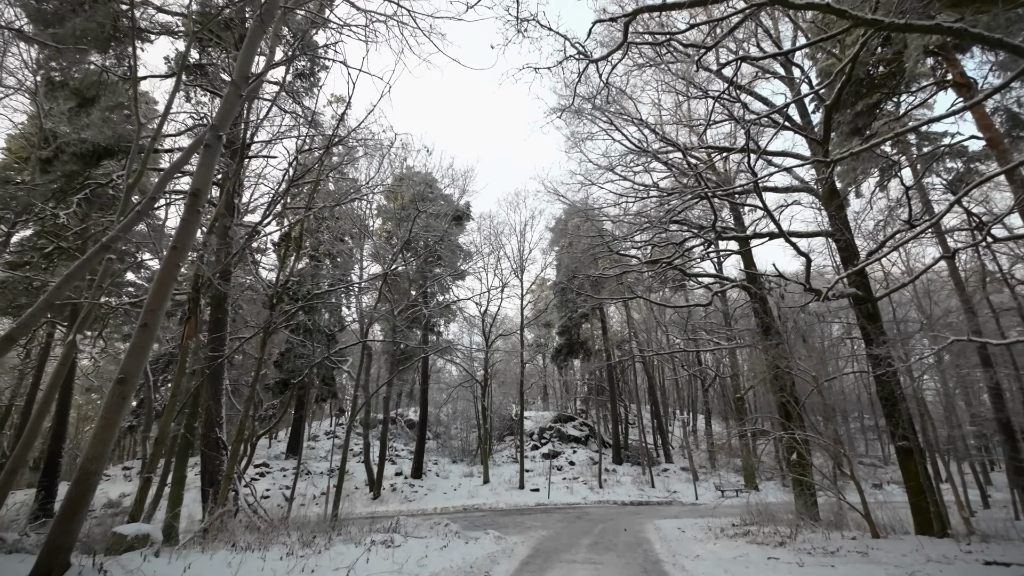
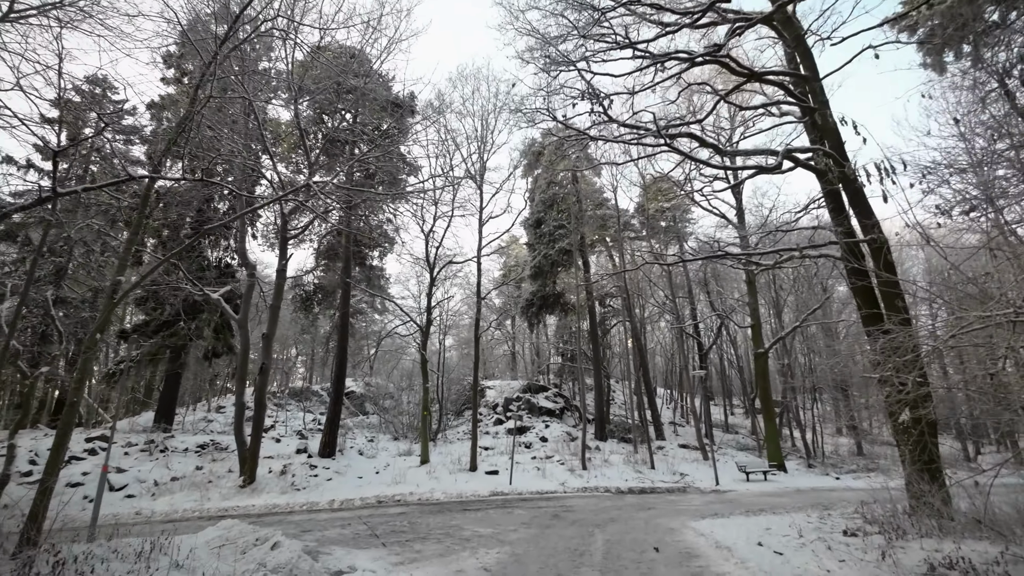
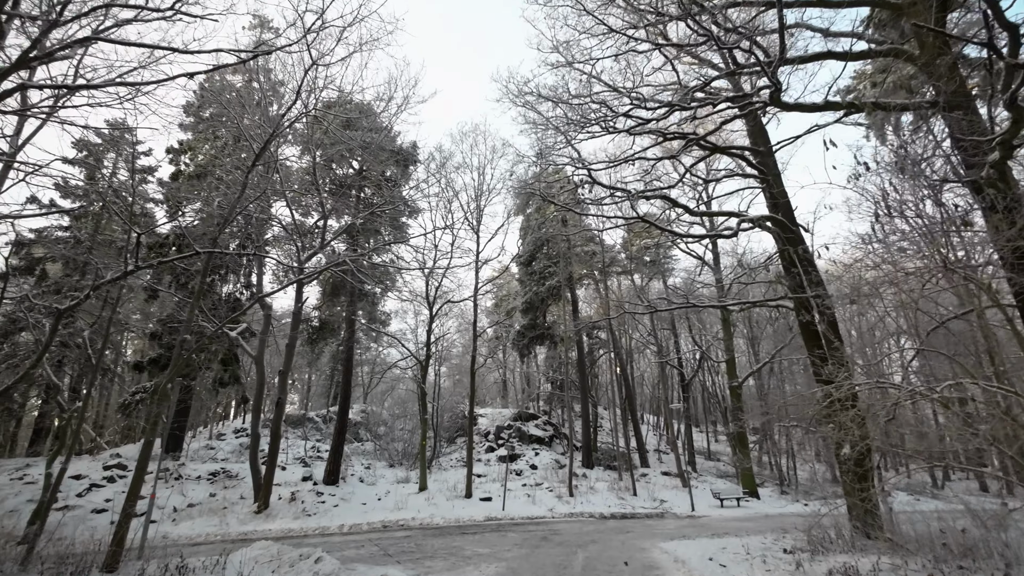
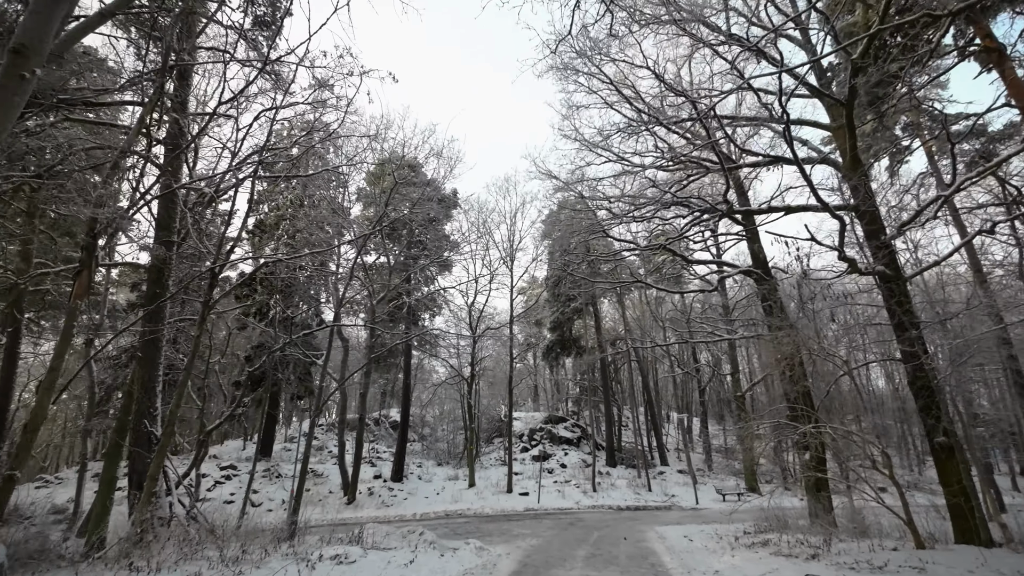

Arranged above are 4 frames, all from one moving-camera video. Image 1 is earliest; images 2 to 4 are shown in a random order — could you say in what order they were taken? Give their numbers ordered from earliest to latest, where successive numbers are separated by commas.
4, 3, 2
